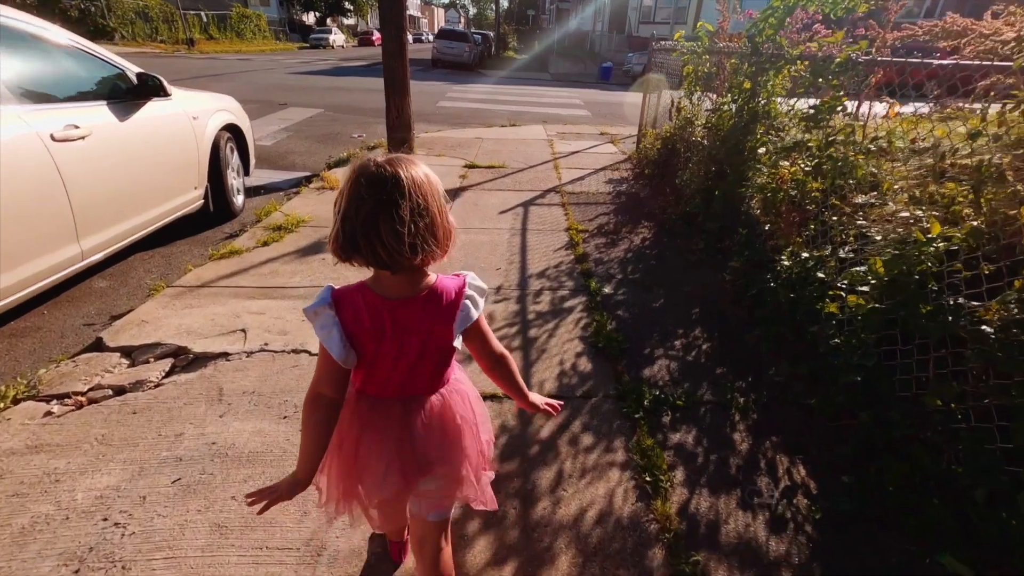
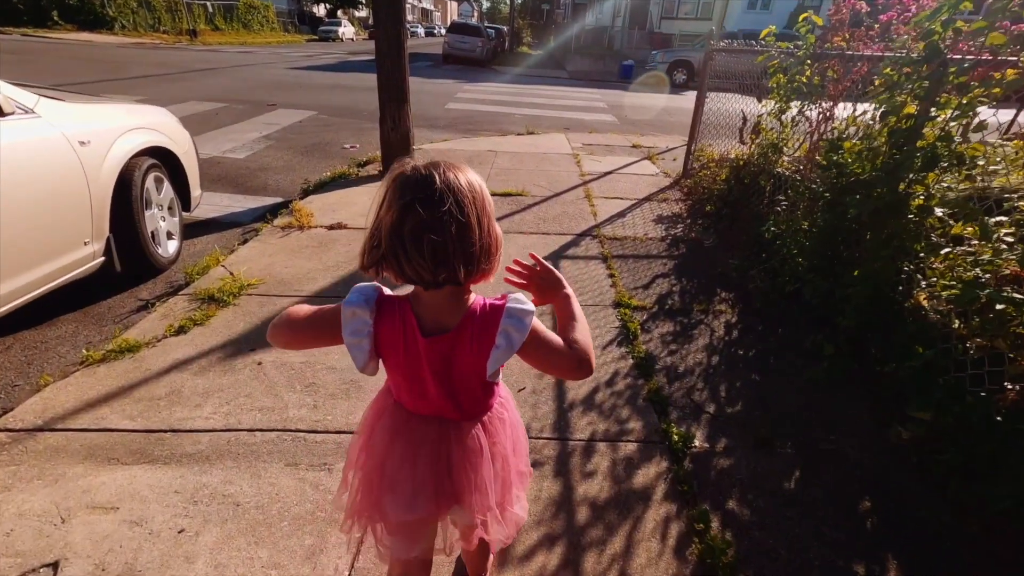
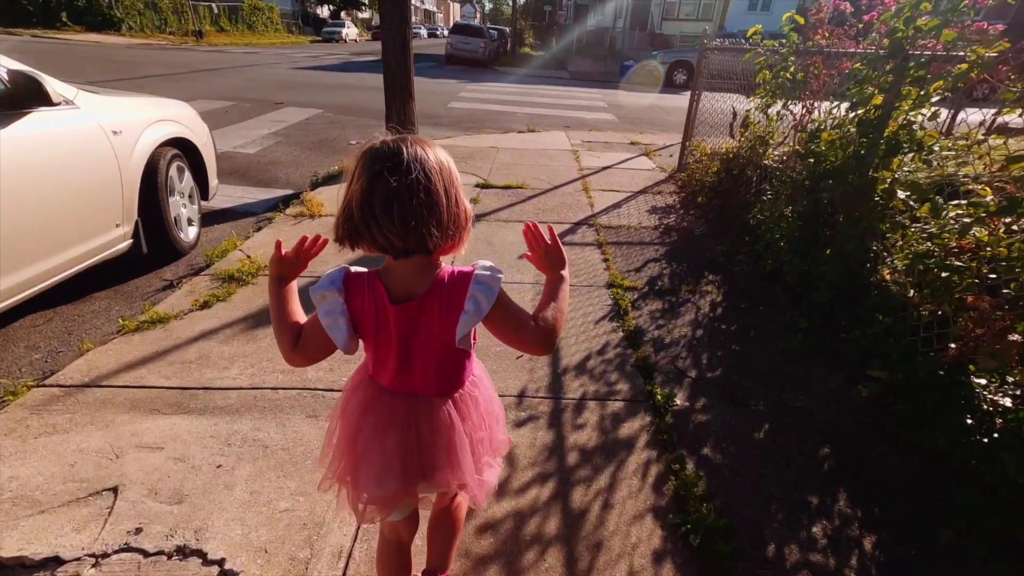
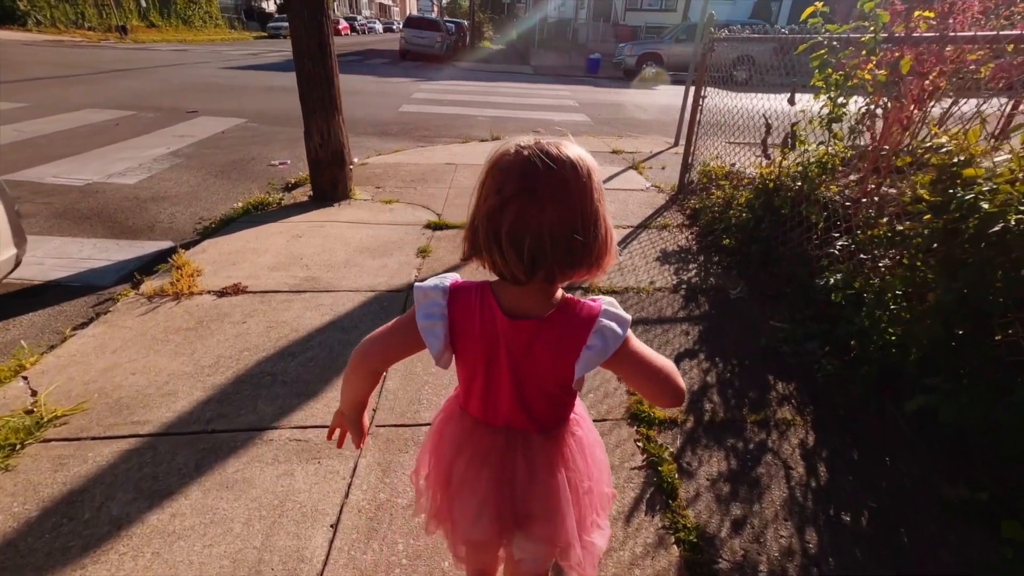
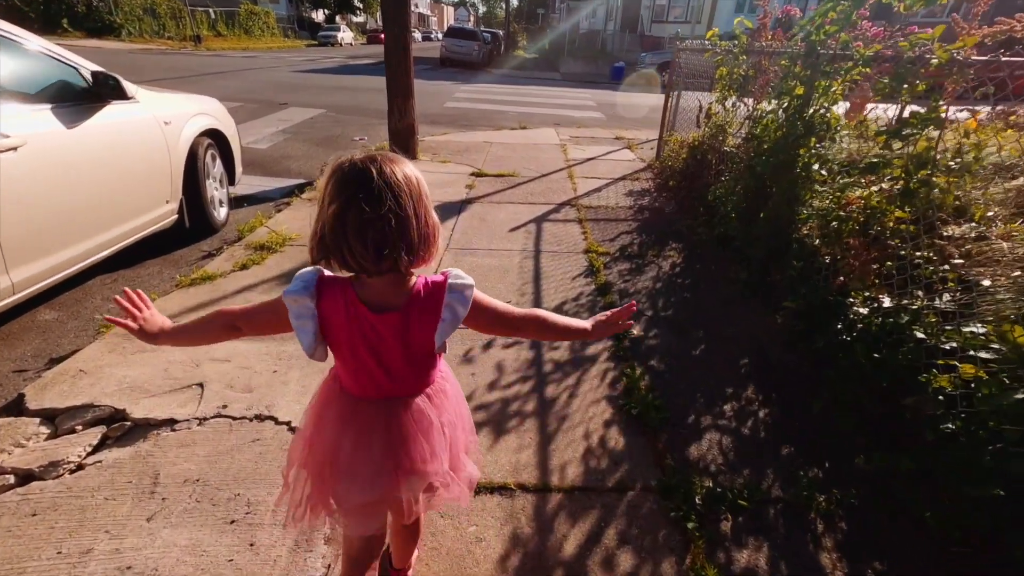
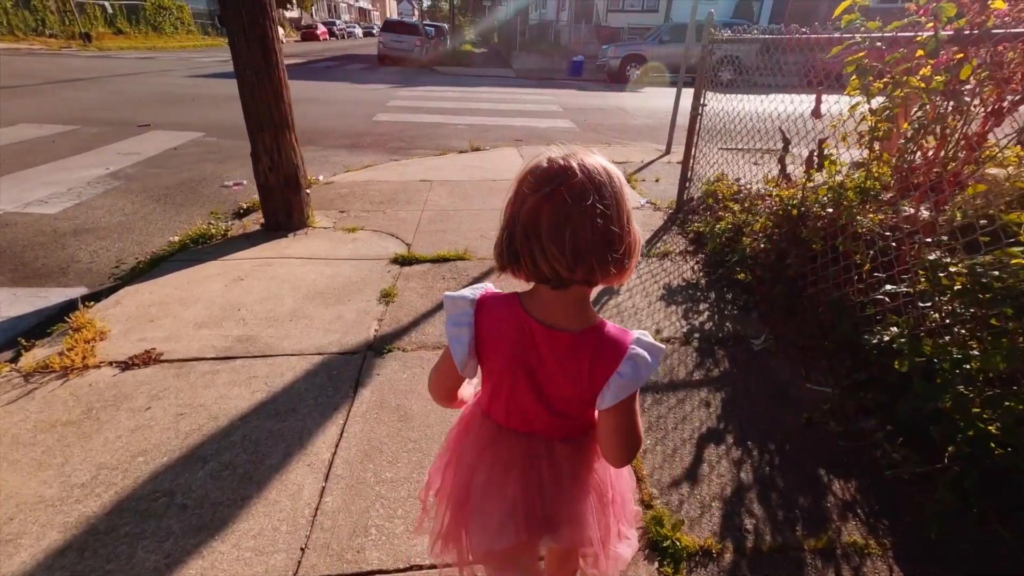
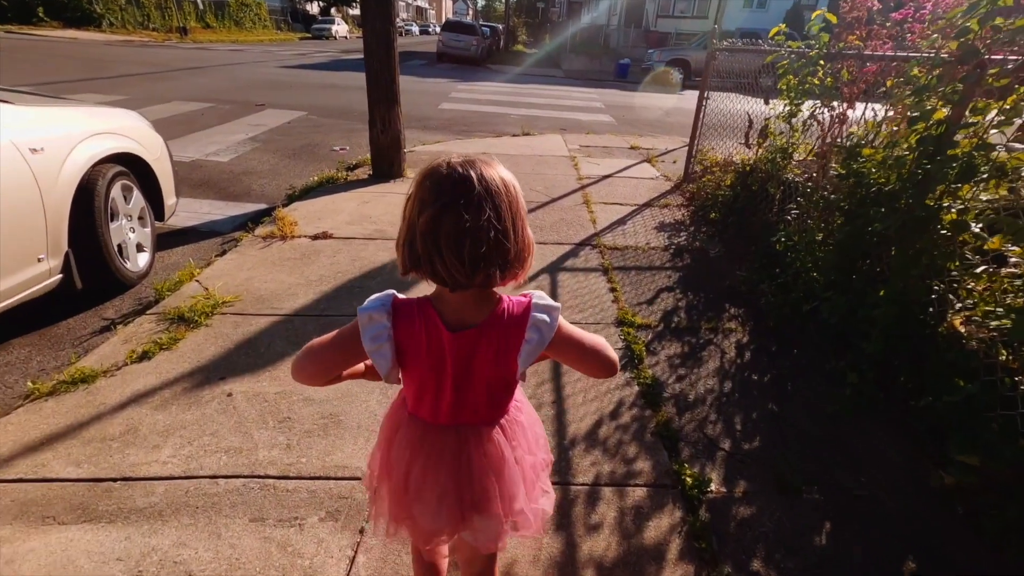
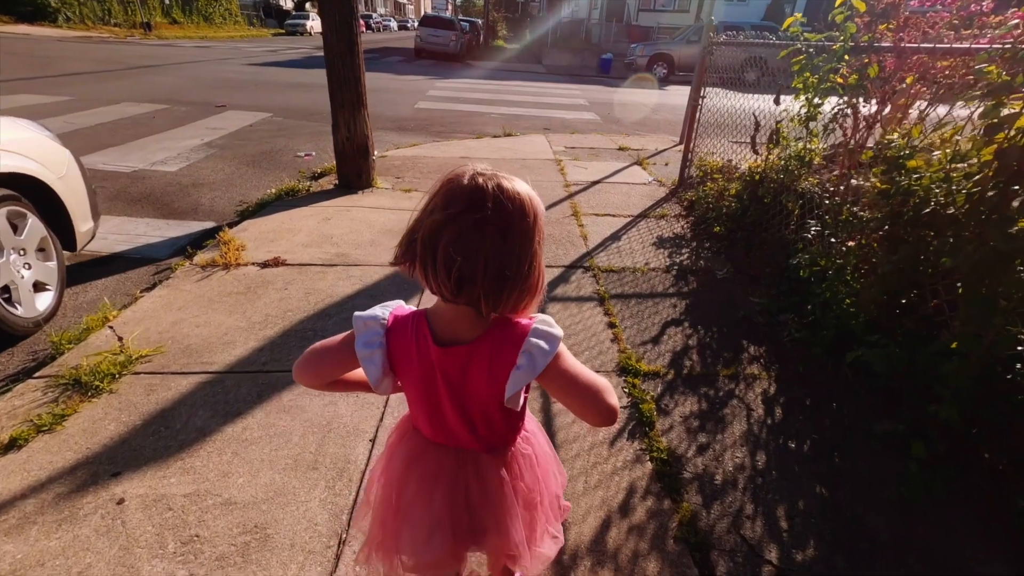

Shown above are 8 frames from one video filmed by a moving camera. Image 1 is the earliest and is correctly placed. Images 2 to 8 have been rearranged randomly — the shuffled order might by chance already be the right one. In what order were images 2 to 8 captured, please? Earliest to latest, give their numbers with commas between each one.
5, 3, 2, 7, 8, 4, 6
